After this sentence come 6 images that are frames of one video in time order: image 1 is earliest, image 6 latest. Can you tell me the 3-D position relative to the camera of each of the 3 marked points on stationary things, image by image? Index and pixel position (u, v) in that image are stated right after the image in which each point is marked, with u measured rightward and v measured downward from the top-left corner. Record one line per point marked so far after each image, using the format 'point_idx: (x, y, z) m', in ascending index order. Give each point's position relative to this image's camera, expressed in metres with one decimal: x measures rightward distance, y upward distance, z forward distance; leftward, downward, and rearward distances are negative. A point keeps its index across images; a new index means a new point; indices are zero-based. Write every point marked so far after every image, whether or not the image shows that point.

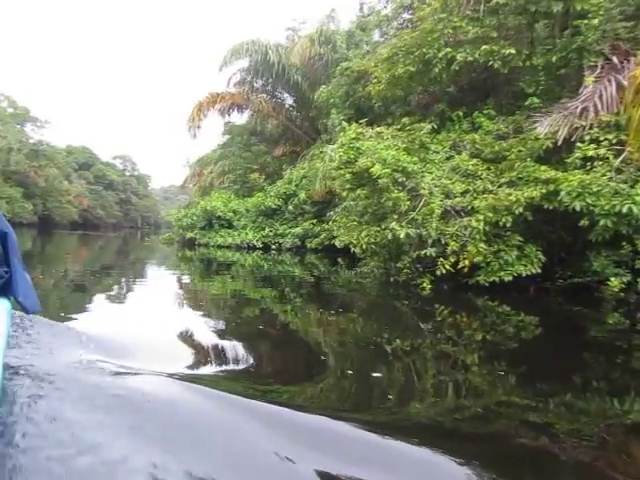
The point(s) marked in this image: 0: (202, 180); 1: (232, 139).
0: (-4.1, +2.2, +19.6) m
1: (-2.4, +3.0, +15.8) m
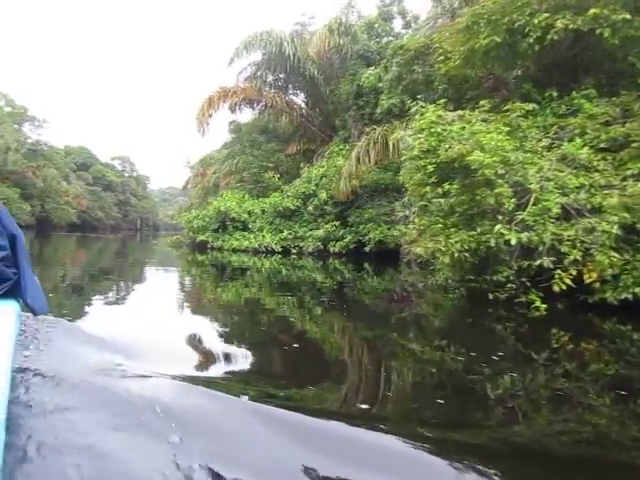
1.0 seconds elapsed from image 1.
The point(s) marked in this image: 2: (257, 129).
0: (-3.8, +2.1, +19.1) m
1: (-2.1, +2.9, +15.3) m
2: (-1.6, +3.1, +15.1) m
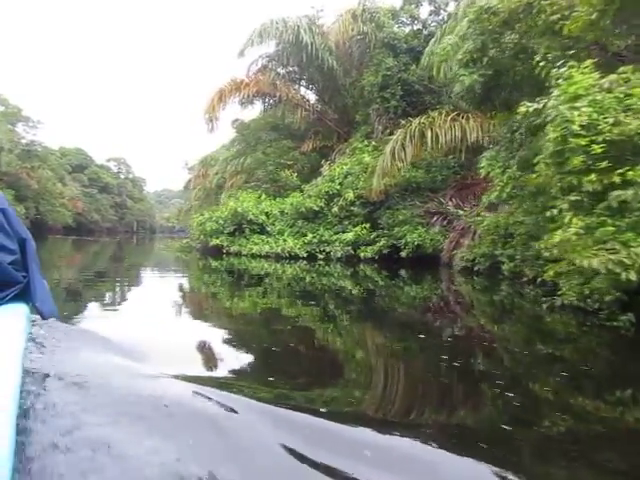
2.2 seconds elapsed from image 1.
0: (-3.7, +2.0, +18.4) m
1: (-1.9, +2.8, +14.7) m
2: (-1.4, +3.0, +14.5) m
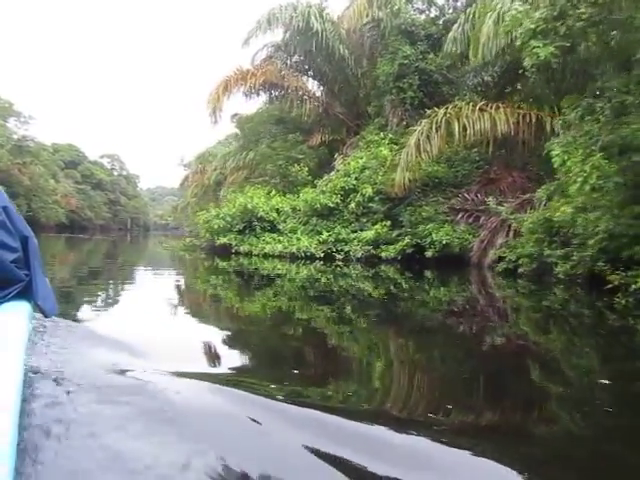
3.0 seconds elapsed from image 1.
0: (-3.6, +2.0, +18.0) m
1: (-1.8, +2.9, +14.2) m
2: (-1.3, +3.0, +14.0) m
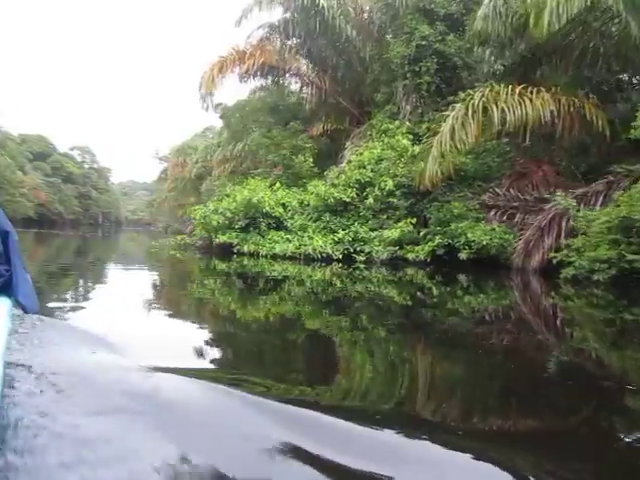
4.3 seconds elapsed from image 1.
0: (-4.1, +2.2, +17.1) m
1: (-2.1, +2.9, +13.4) m
2: (-1.5, +3.1, +13.3) m
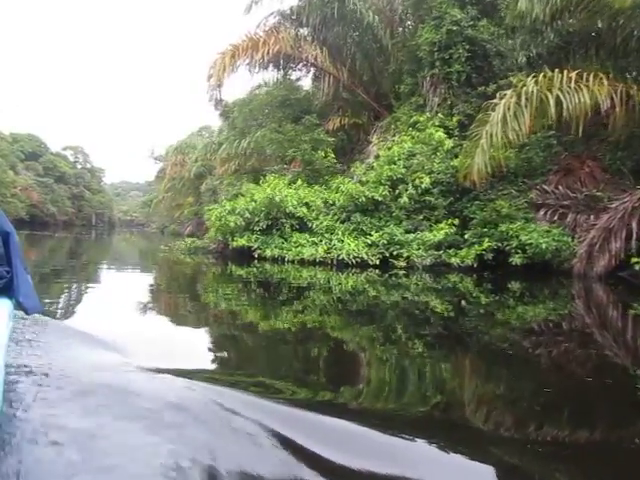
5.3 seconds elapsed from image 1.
0: (-4.0, +2.1, +16.5) m
1: (-2.0, +2.9, +12.9) m
2: (-1.4, +3.1, +12.7) m
